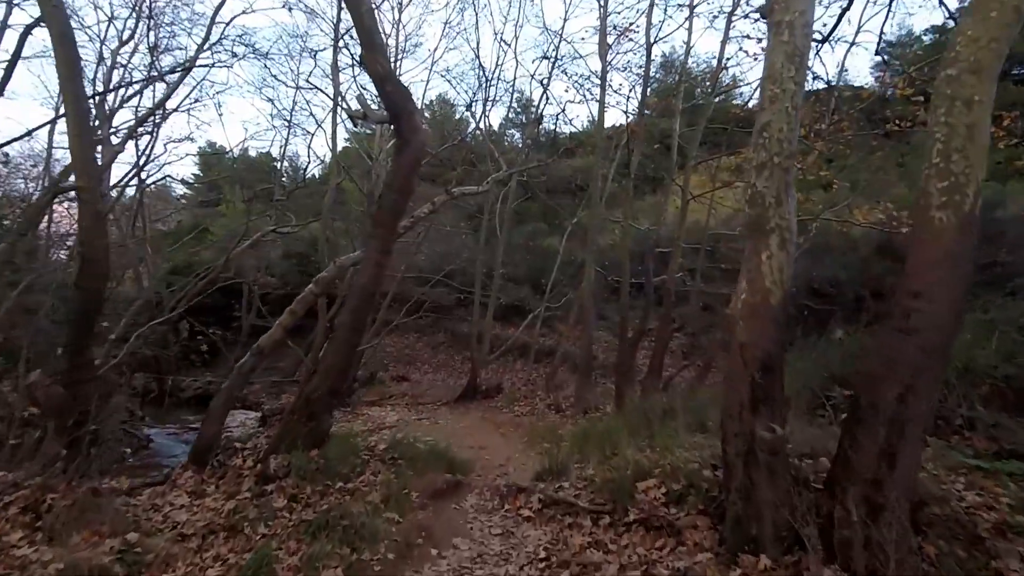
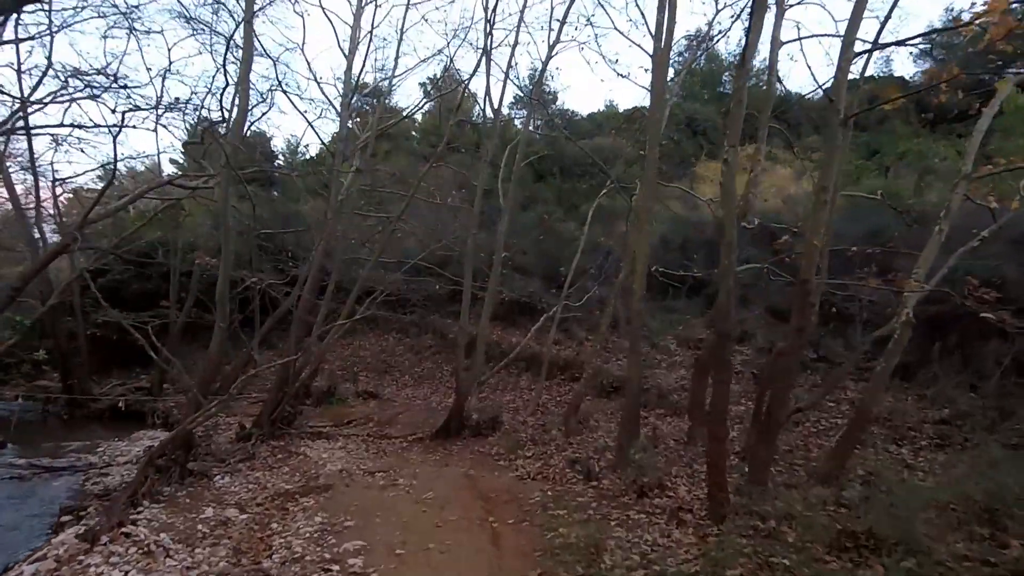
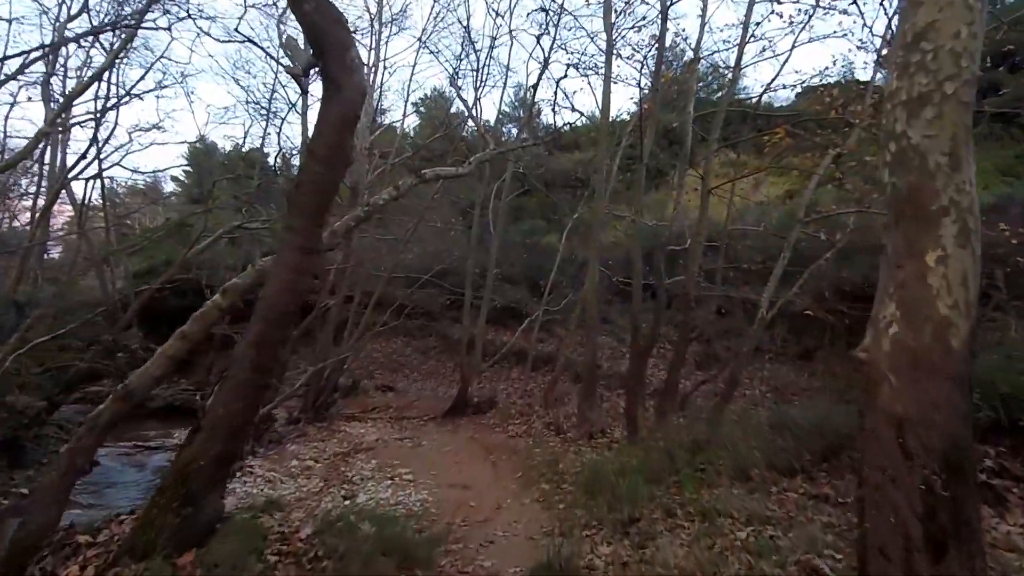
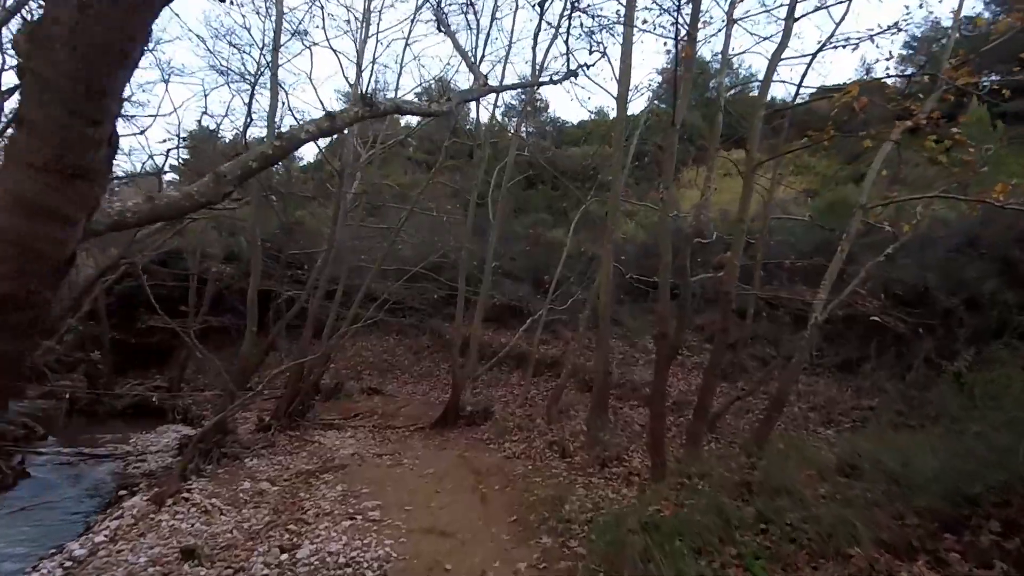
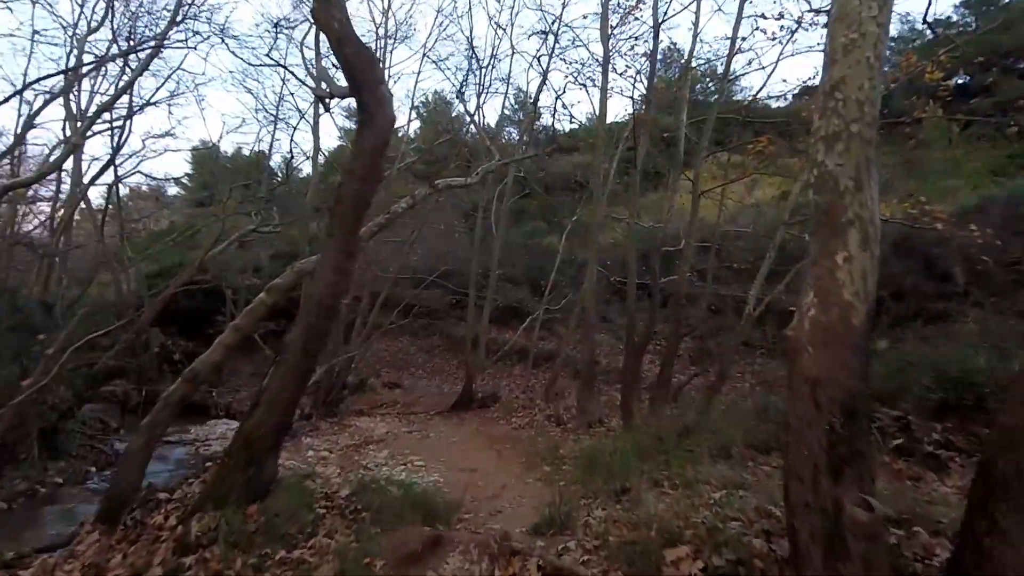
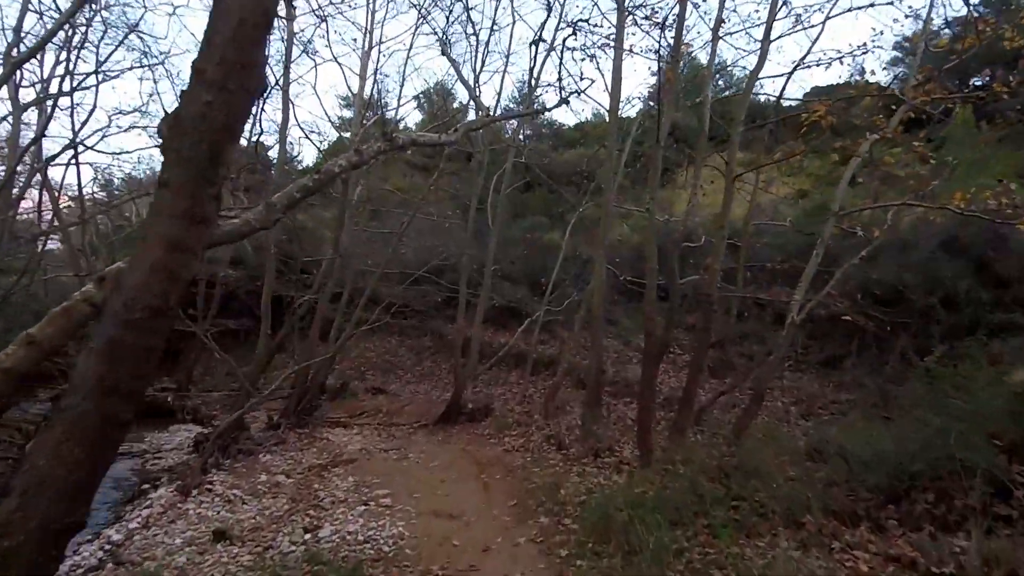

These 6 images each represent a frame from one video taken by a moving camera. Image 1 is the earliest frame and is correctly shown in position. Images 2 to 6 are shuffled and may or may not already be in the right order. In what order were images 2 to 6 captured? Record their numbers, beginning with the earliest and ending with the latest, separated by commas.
5, 3, 6, 4, 2
